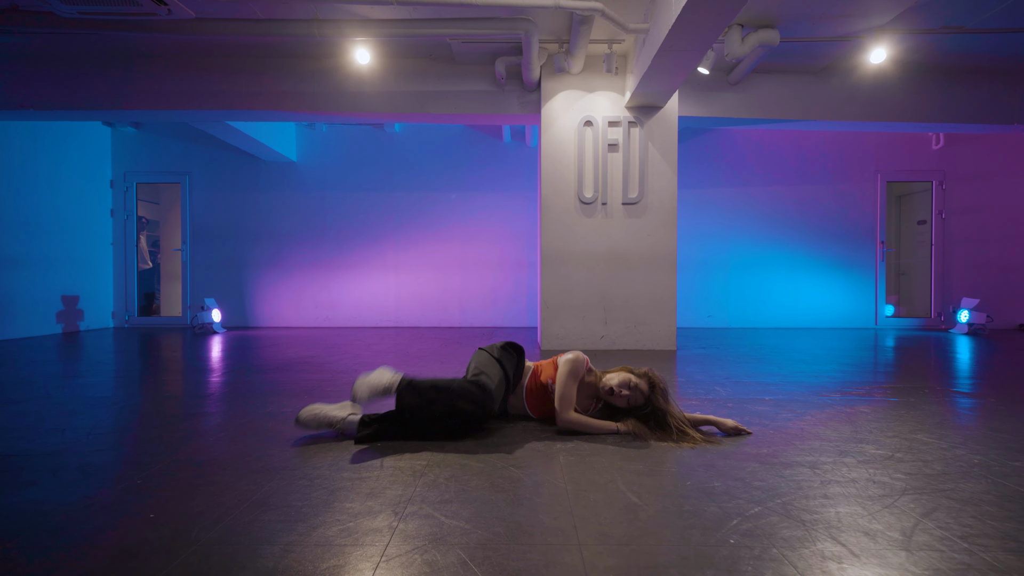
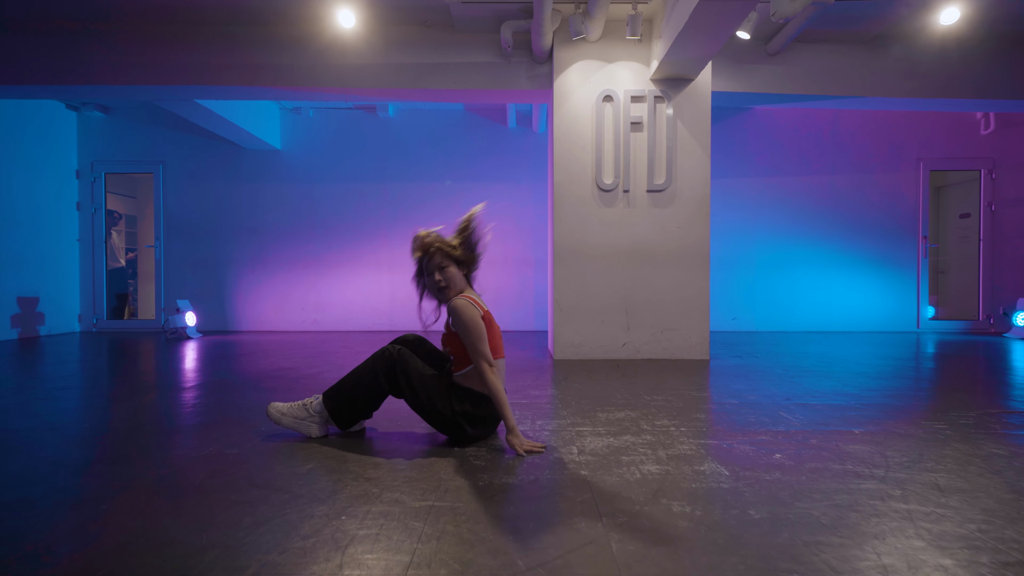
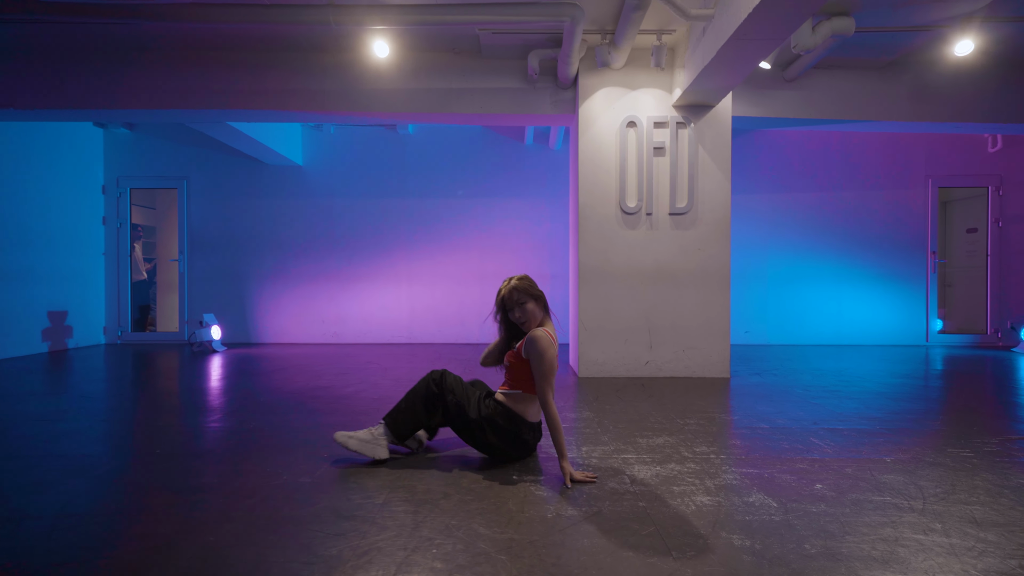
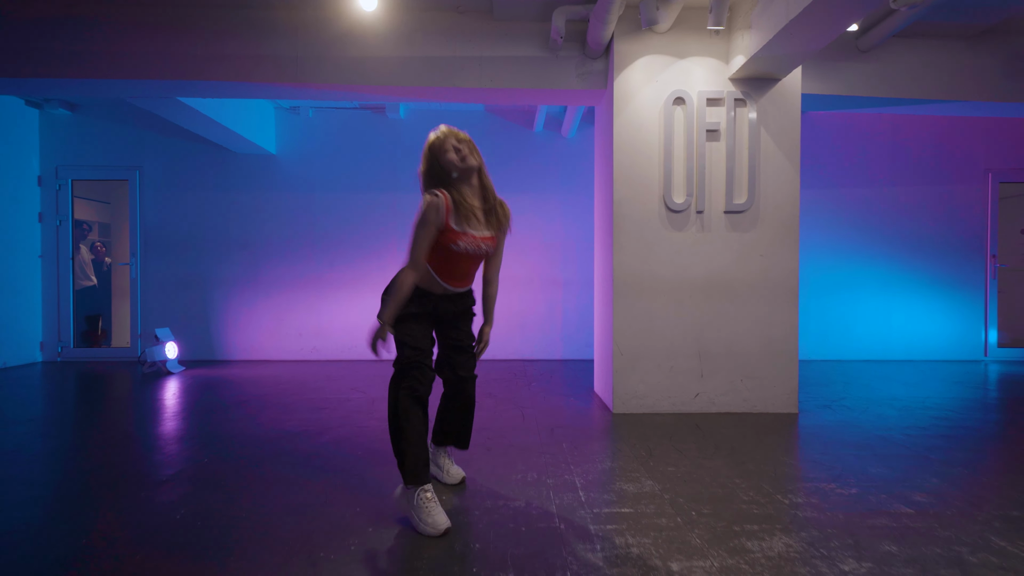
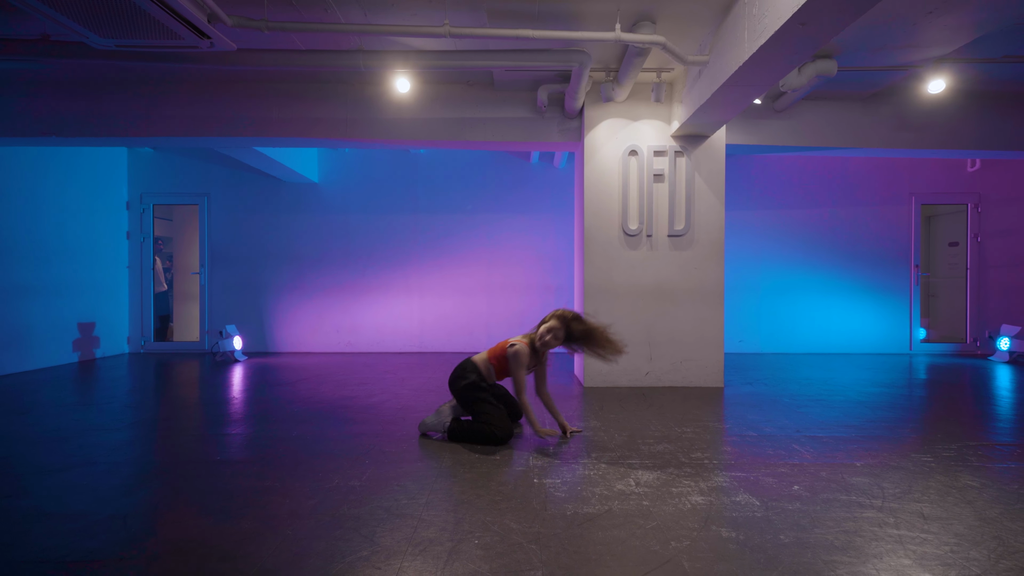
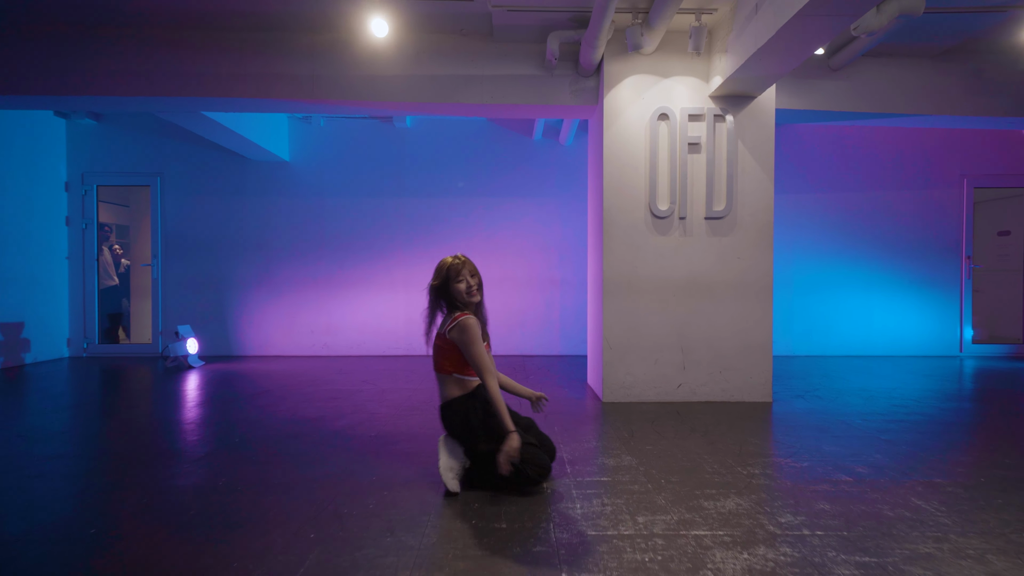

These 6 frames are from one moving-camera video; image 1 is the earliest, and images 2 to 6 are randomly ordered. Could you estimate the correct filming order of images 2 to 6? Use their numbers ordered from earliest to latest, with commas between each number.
2, 3, 5, 6, 4
